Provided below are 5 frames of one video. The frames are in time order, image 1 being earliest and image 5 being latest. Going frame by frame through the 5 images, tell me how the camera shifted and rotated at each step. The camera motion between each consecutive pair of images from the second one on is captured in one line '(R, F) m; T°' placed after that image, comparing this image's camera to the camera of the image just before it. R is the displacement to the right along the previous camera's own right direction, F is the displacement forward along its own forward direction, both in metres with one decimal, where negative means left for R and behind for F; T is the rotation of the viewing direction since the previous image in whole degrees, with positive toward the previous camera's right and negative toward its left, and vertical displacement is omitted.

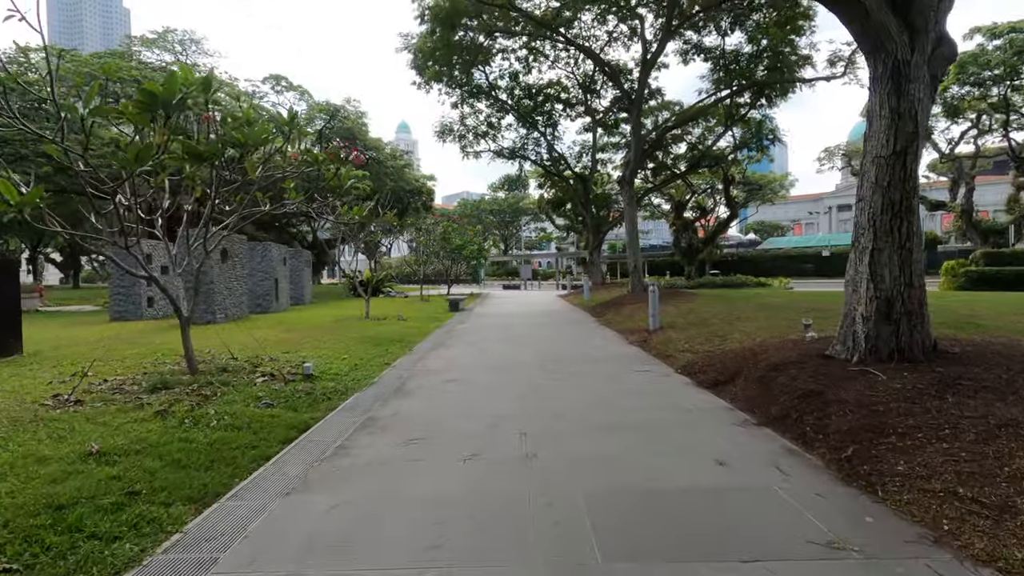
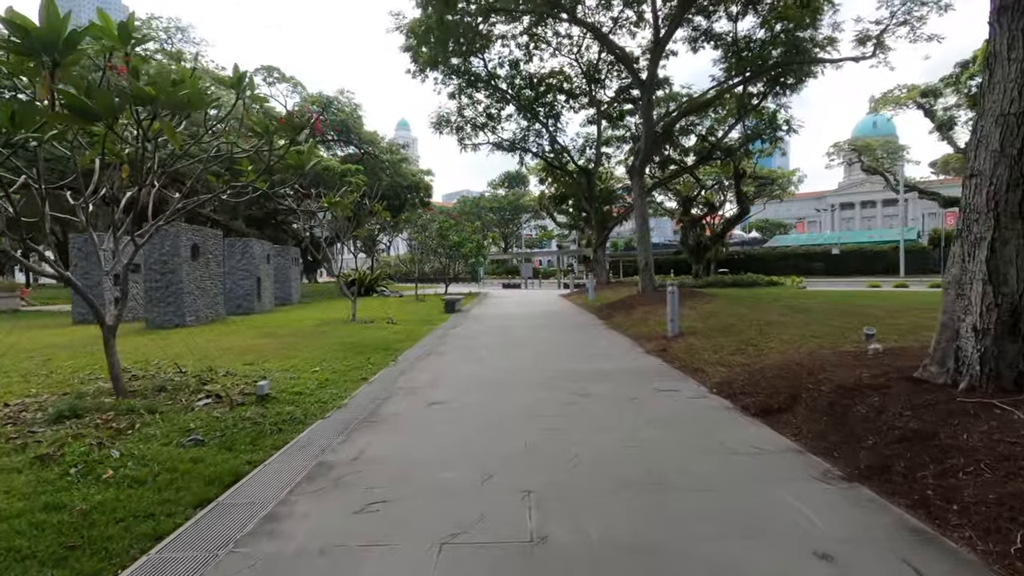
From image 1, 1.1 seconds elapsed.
(0.0, +1.5) m; 0°
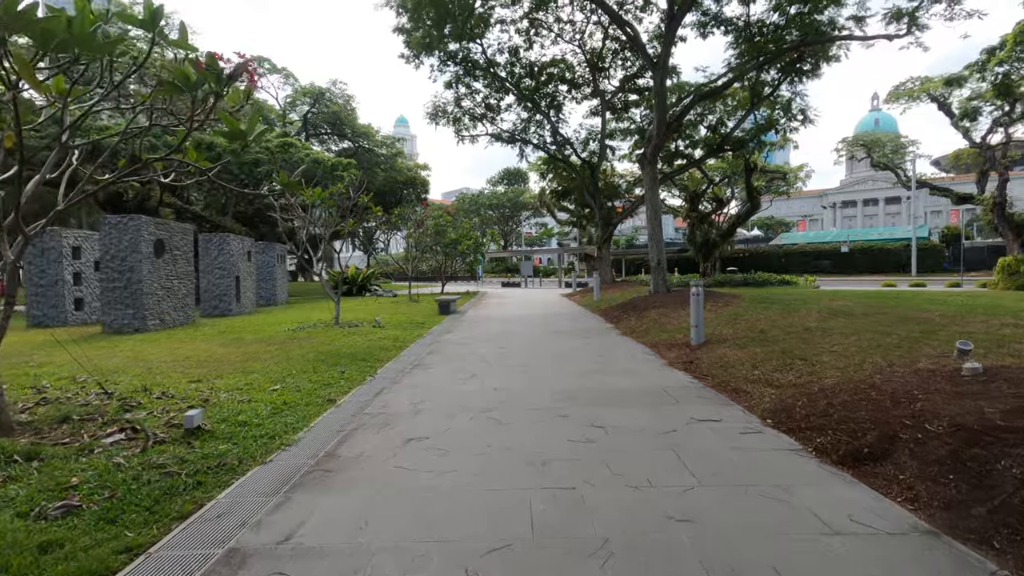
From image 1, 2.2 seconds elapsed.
(0.0, +1.5) m; 0°
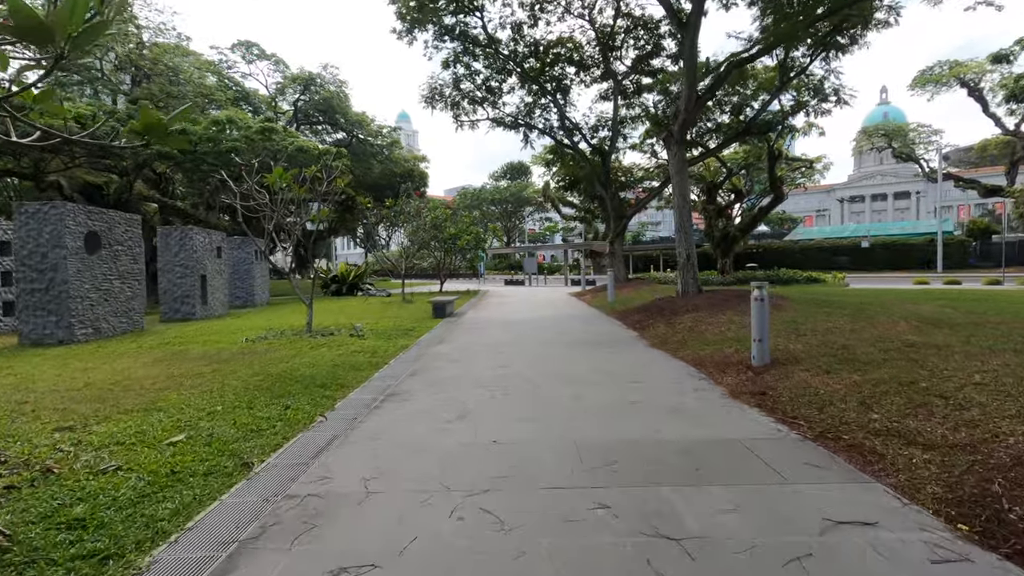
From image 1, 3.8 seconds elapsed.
(0.0, +2.3) m; 0°
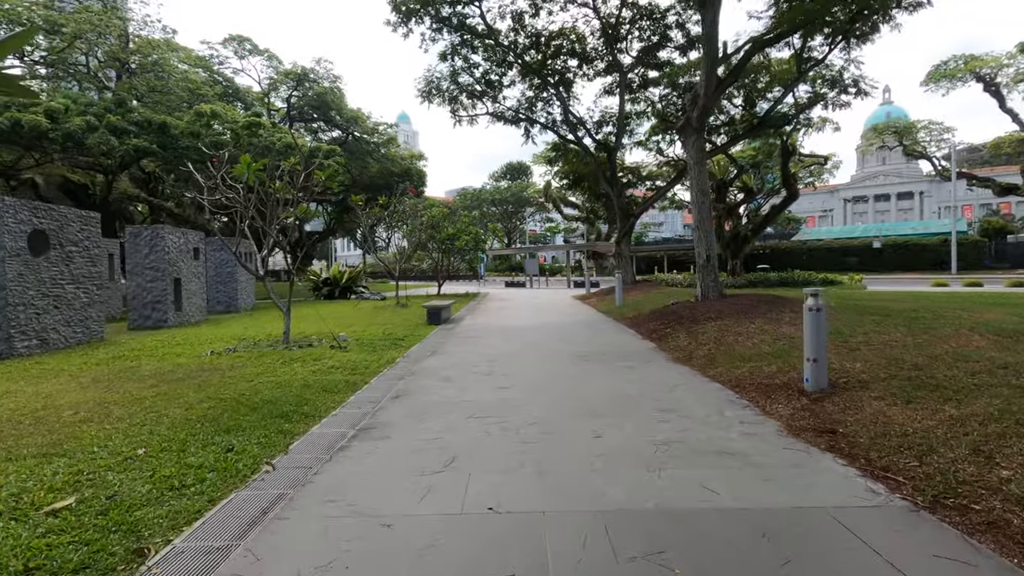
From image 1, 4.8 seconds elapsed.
(0.0, +1.3) m; 0°
